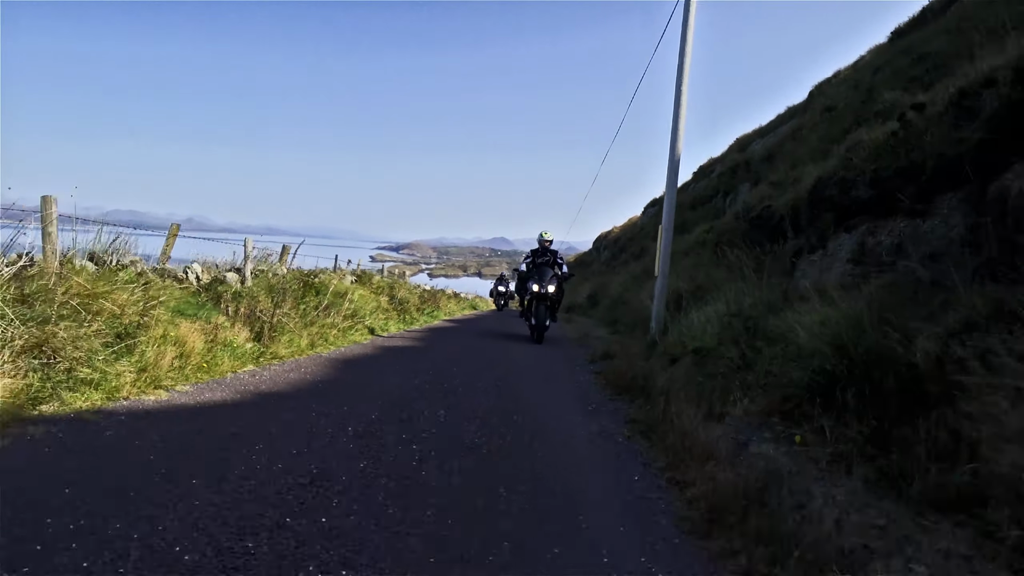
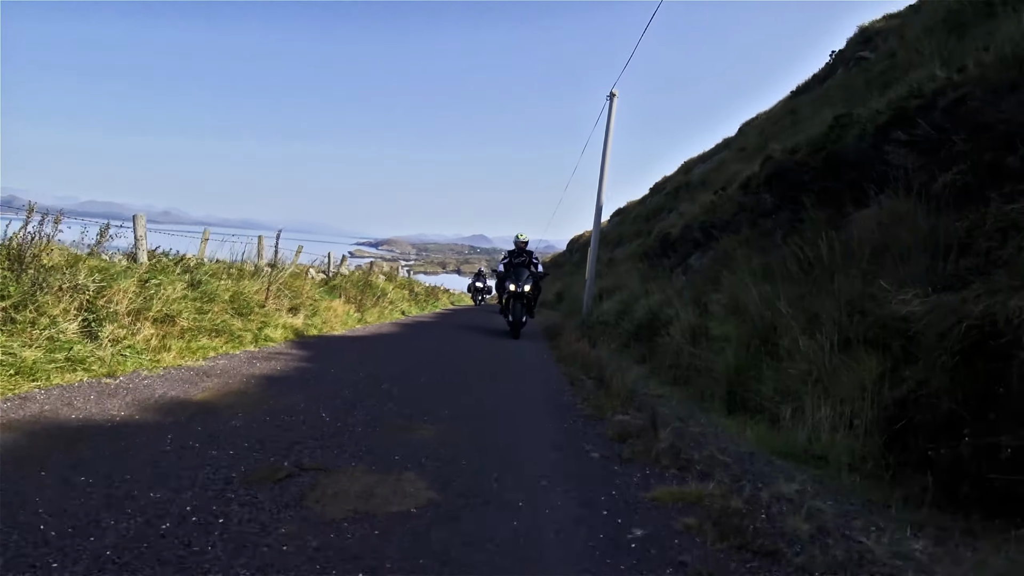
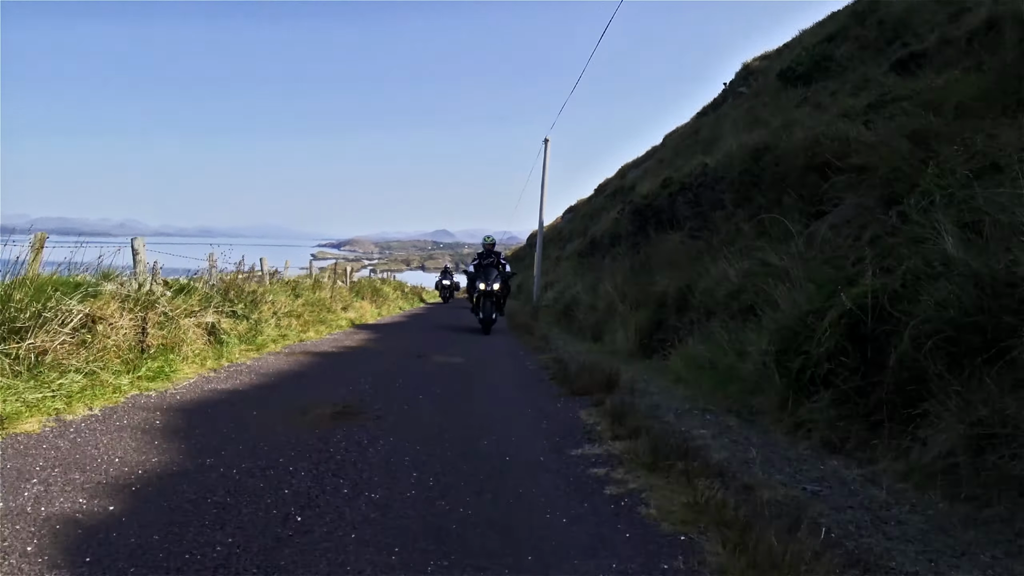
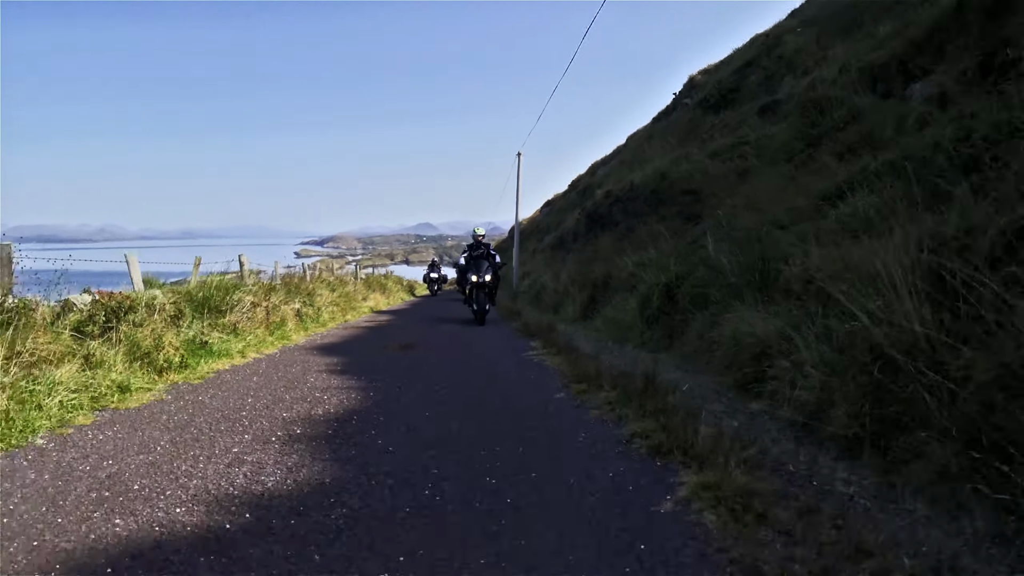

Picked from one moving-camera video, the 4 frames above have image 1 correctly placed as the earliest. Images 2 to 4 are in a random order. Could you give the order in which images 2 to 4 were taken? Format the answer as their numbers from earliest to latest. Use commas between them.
2, 3, 4
